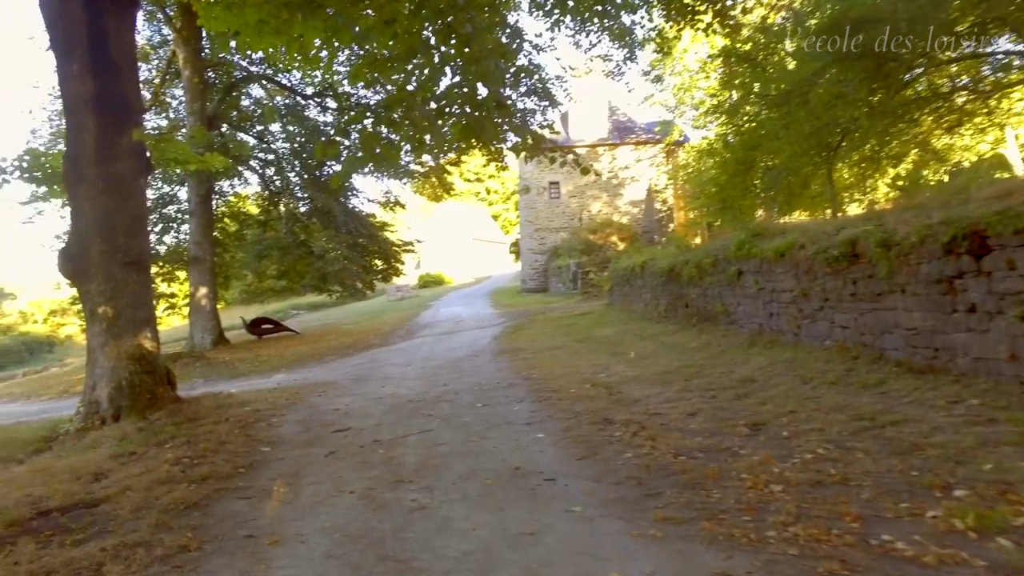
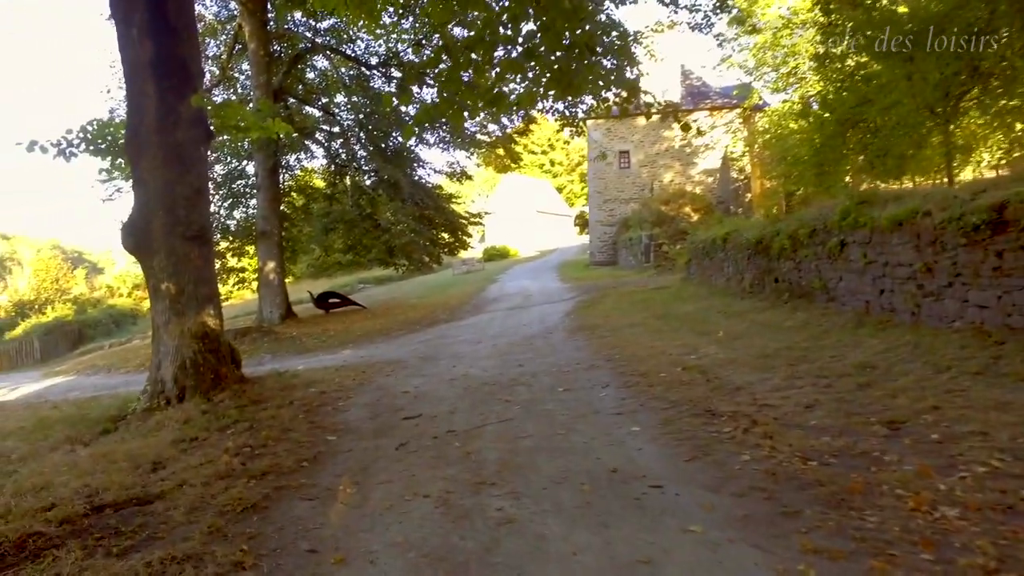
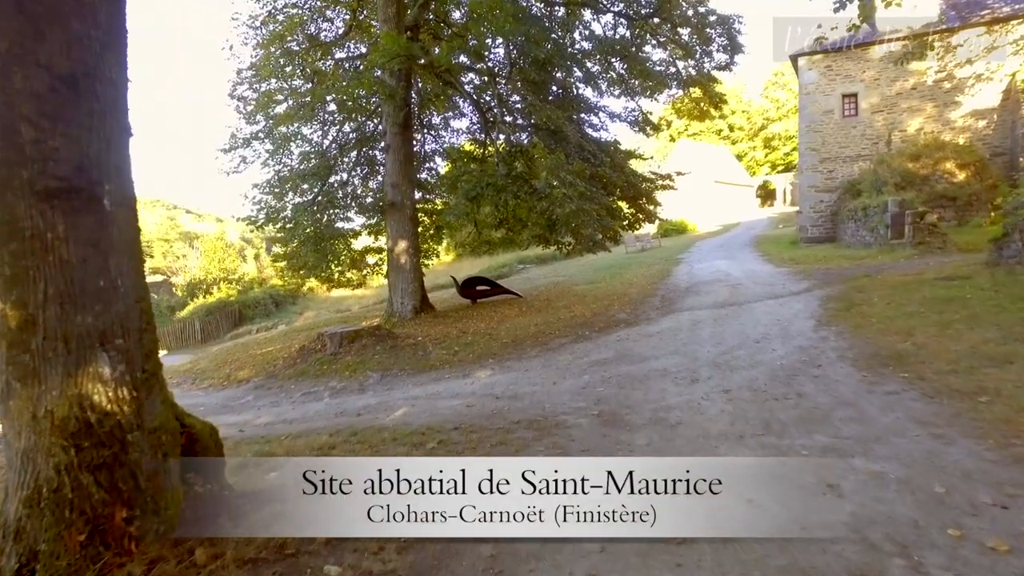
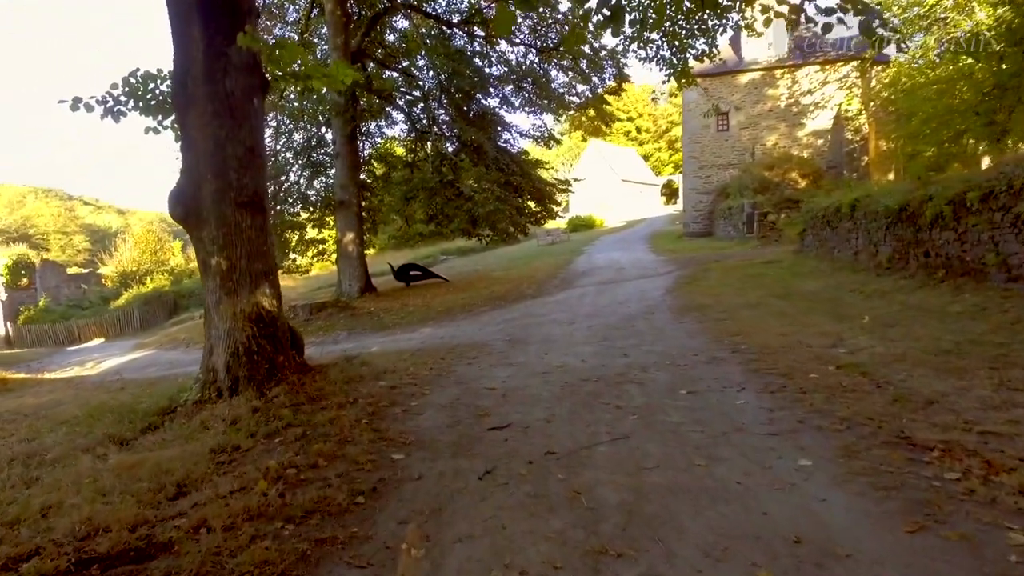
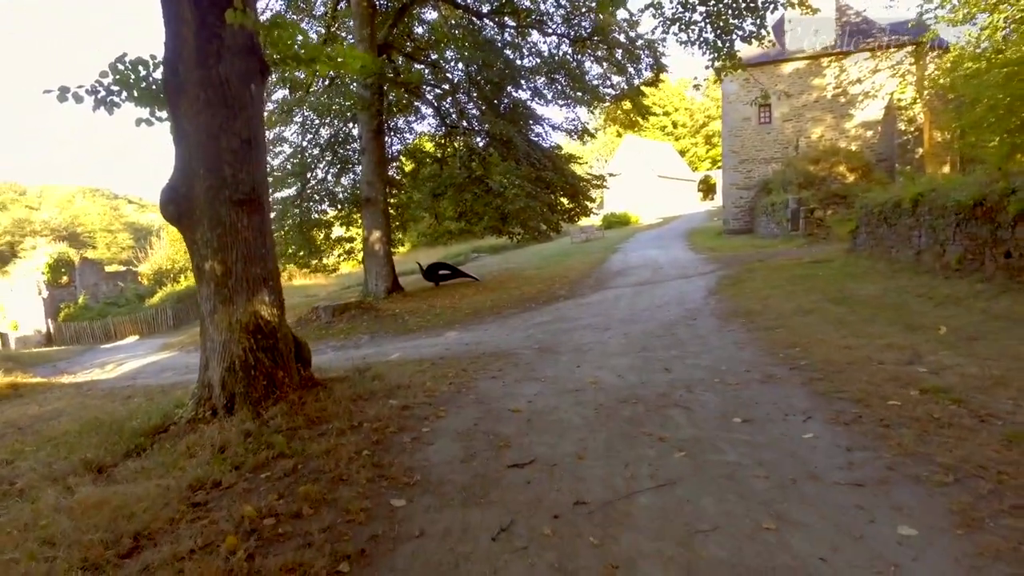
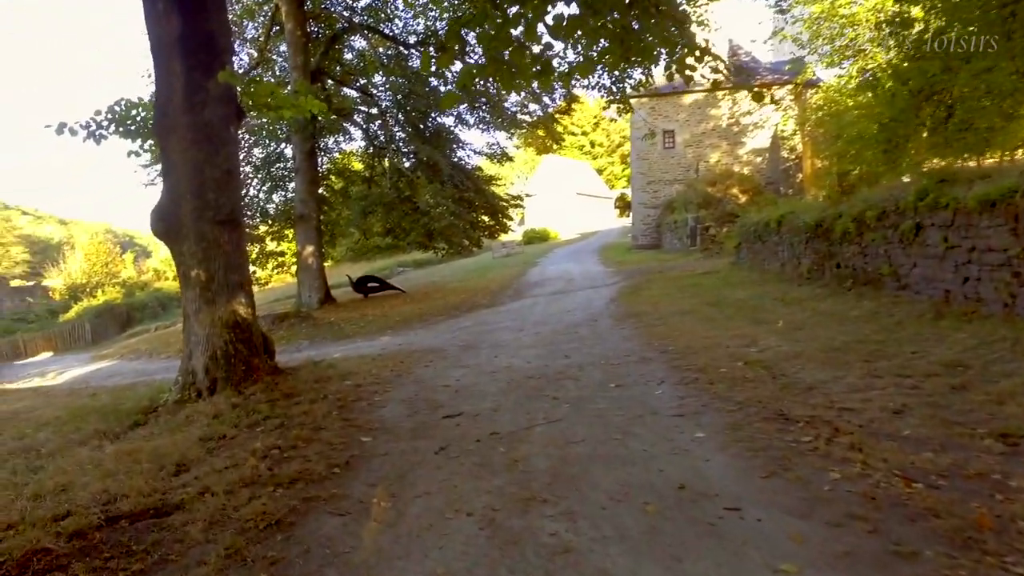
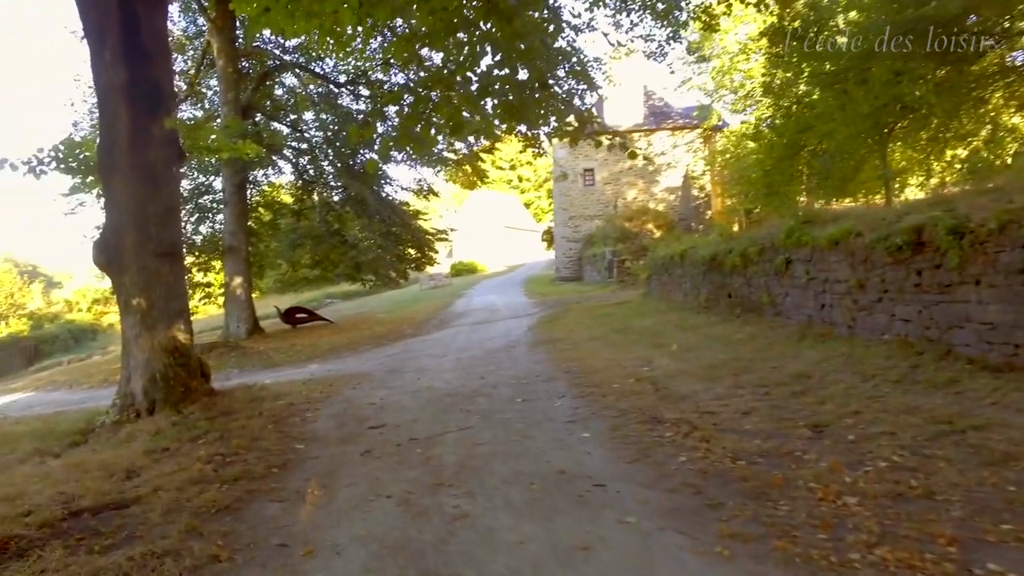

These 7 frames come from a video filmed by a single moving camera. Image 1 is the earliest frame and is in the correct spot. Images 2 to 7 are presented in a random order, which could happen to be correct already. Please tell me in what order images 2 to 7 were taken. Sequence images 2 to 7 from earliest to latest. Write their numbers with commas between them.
7, 2, 6, 4, 5, 3
